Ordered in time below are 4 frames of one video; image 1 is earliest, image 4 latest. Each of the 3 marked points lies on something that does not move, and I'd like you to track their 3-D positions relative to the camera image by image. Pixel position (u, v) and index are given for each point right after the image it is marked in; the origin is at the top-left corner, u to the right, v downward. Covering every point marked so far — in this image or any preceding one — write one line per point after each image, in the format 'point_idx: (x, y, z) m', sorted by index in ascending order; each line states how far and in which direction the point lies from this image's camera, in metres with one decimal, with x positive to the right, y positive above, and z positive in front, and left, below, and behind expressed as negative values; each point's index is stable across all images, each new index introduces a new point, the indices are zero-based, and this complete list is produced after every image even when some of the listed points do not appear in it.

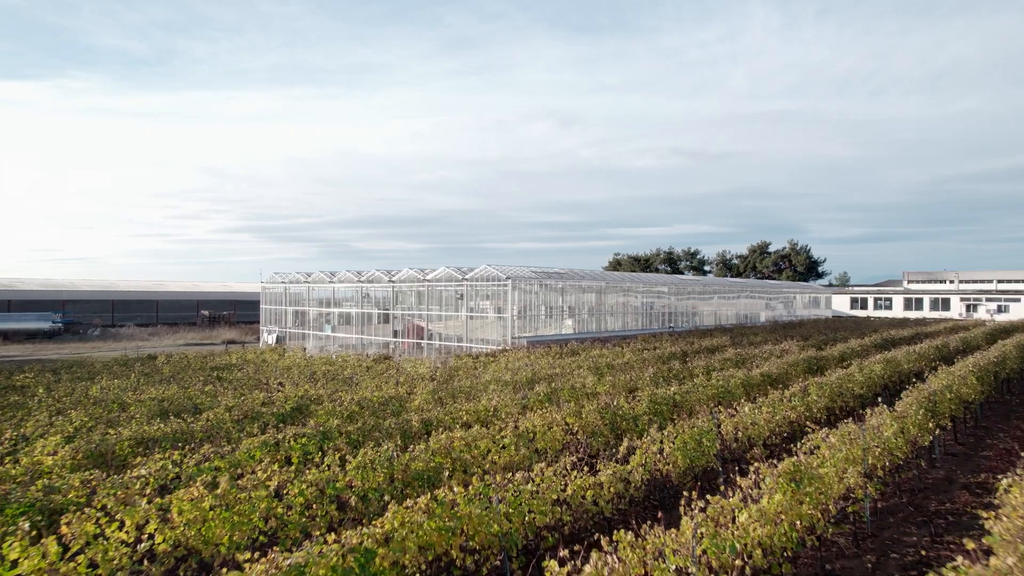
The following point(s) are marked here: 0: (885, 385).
0: (+8.7, -2.3, +13.5) m
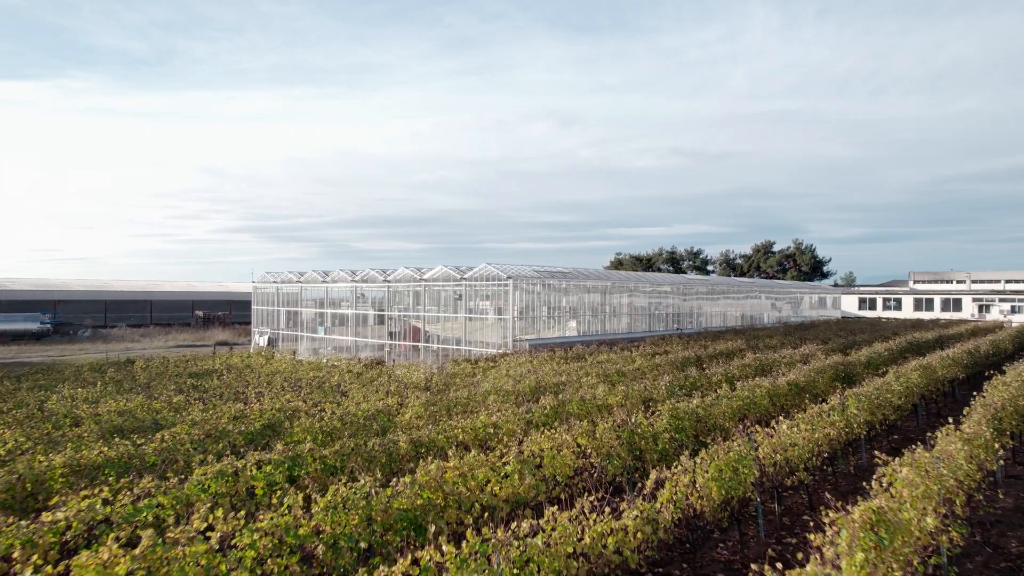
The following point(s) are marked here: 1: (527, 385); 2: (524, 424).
0: (+8.7, -2.3, +12.4) m
1: (+0.3, -1.9, +11.5) m
2: (+0.2, -2.0, +8.7) m
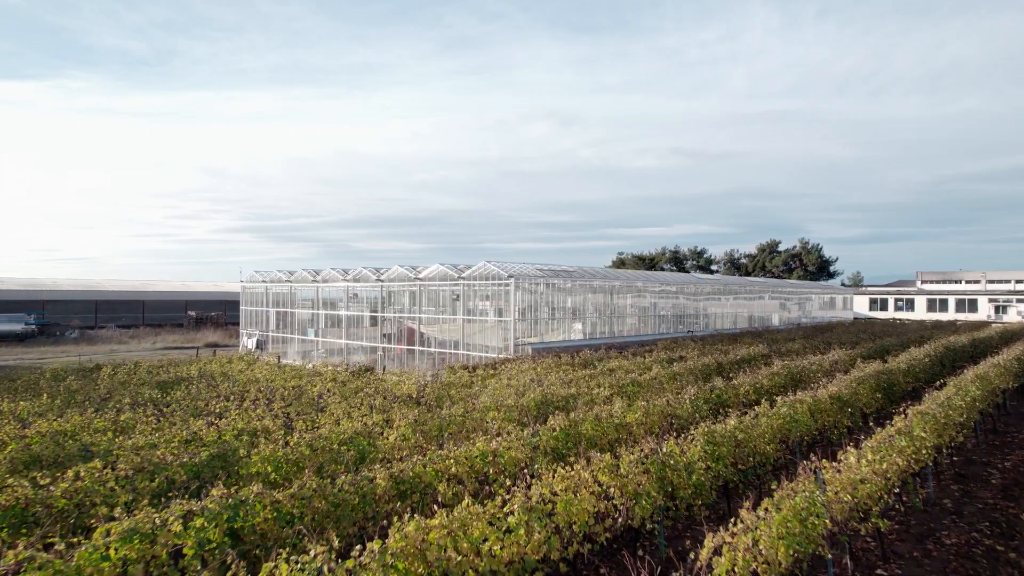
0: (+8.7, -2.3, +10.9) m
1: (+0.3, -1.9, +10.0) m
2: (+0.2, -2.0, +7.2) m
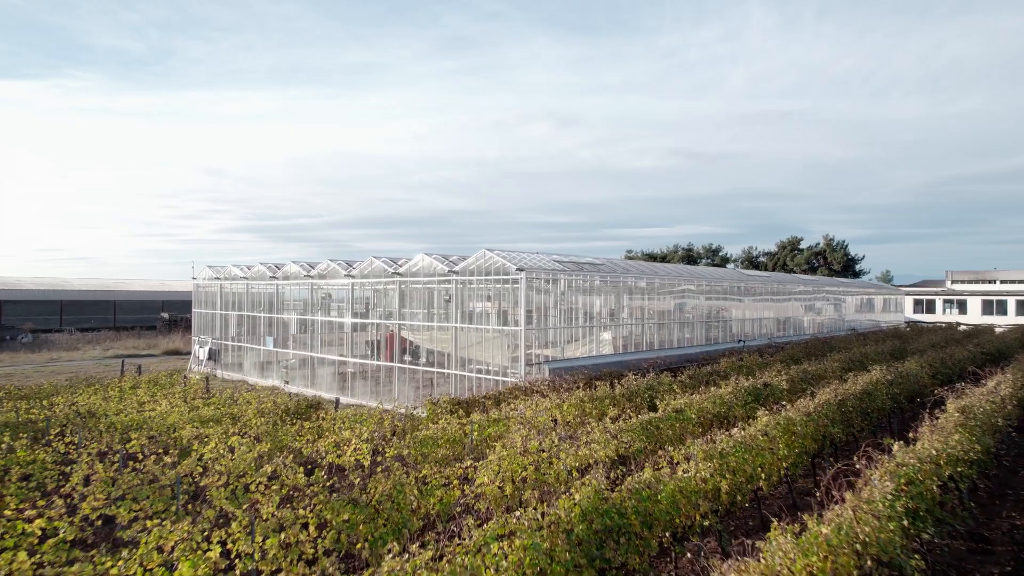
0: (+9.0, -2.2, +5.7) m
1: (+0.6, -1.8, +4.8) m
2: (+0.5, -2.0, +2.0) m
